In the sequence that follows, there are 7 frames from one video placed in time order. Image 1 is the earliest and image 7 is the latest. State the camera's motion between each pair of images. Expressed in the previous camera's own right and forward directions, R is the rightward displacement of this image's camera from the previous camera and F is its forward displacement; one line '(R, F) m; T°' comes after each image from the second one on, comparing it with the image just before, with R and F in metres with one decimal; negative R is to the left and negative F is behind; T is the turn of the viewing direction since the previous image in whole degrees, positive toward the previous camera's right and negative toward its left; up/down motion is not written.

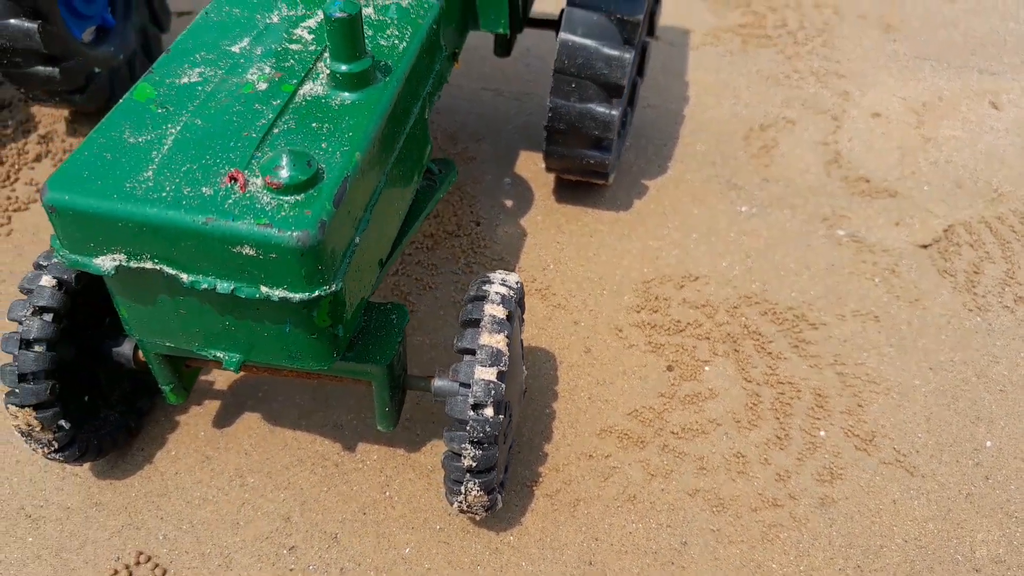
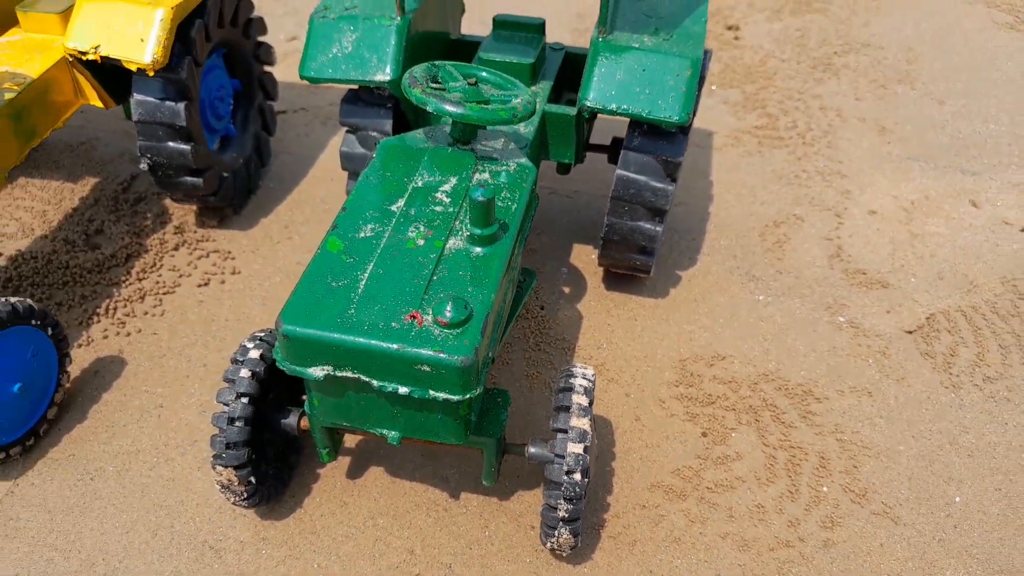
(-0.2, -0.6) m; -1°
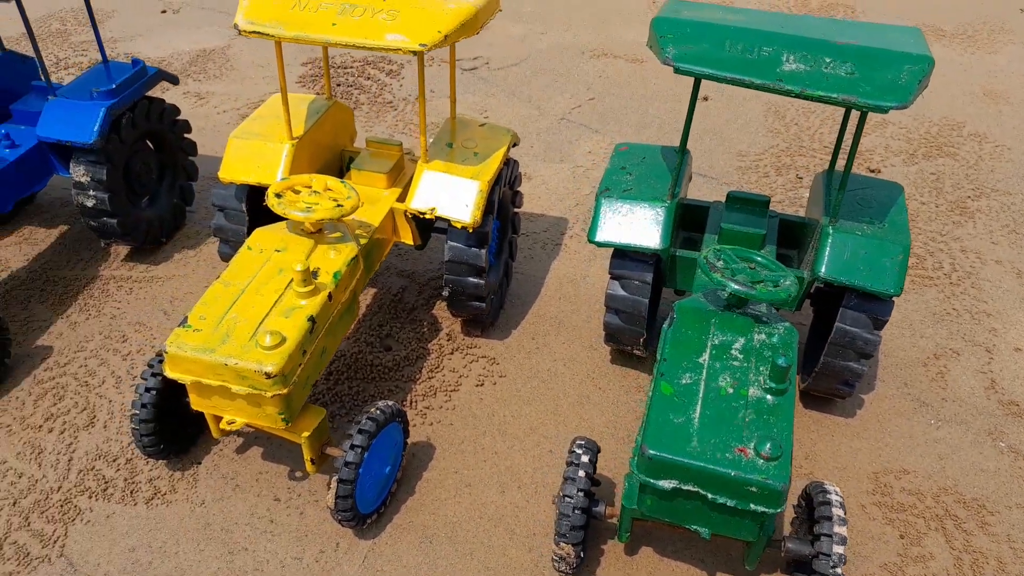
(-0.9, -0.9) m; -3°
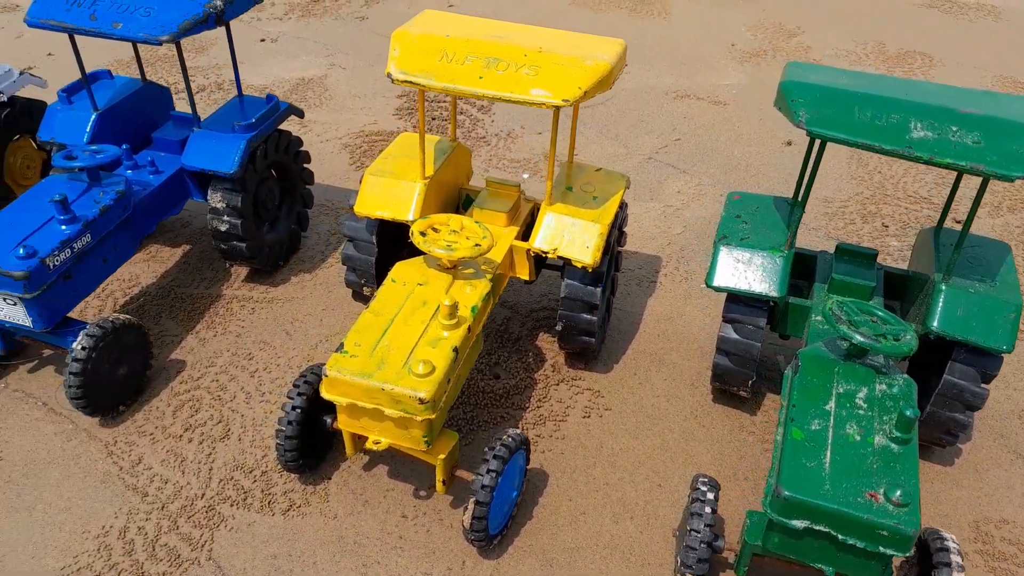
(-0.5, -0.2) m; -2°
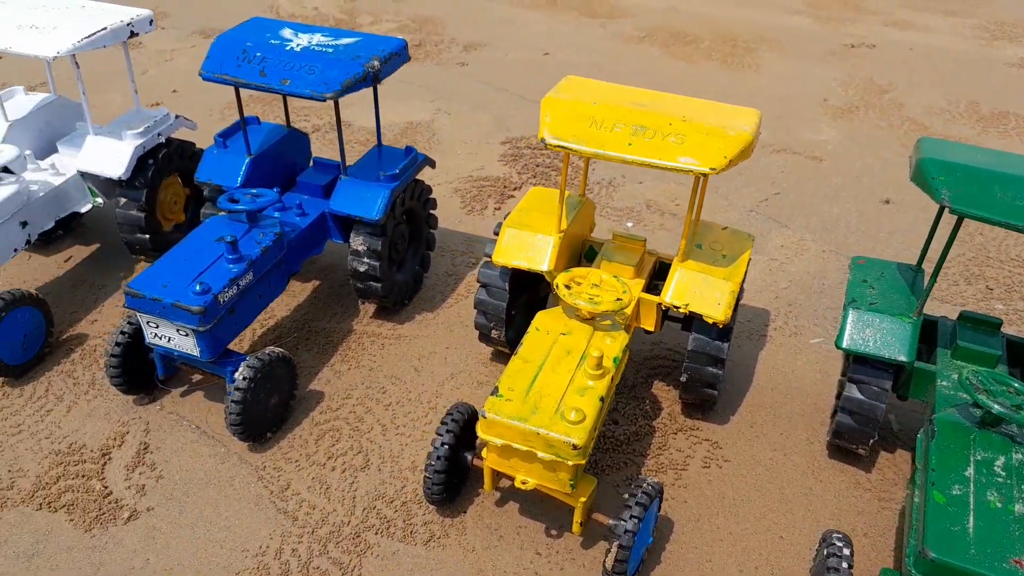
(-0.5, -0.3) m; -3°
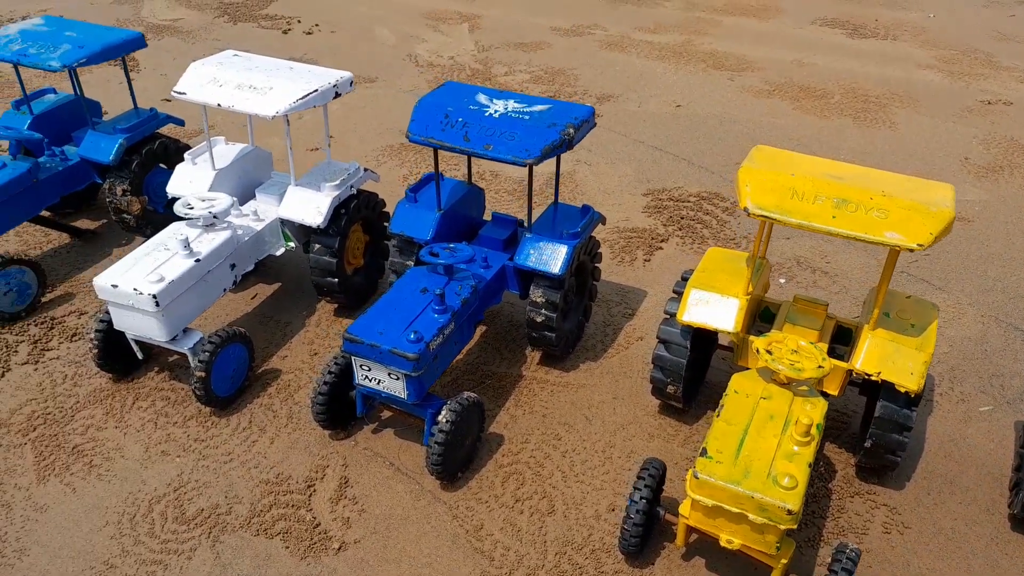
(-0.8, -0.3) m; -5°
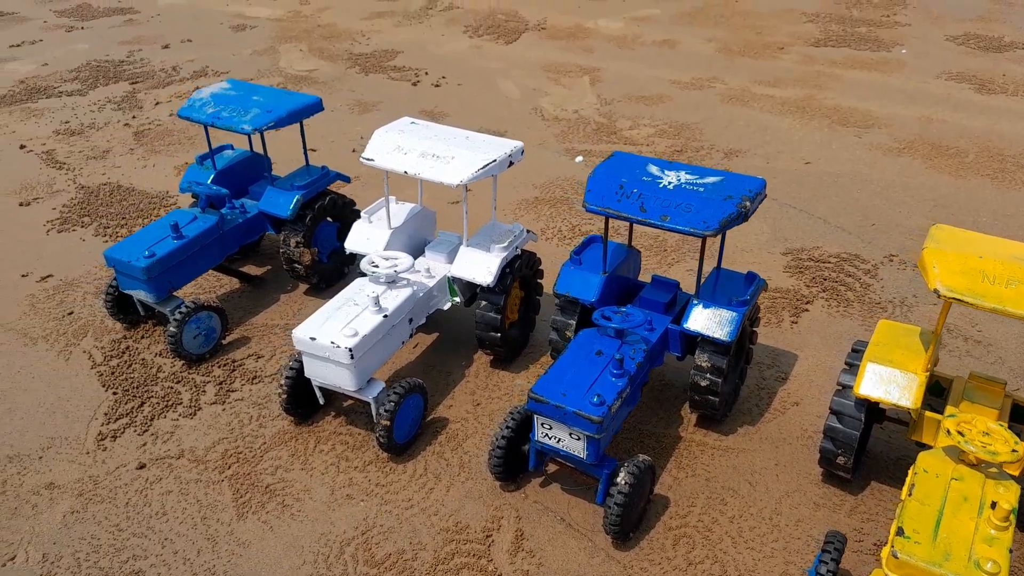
(-0.7, -0.3) m; -5°
